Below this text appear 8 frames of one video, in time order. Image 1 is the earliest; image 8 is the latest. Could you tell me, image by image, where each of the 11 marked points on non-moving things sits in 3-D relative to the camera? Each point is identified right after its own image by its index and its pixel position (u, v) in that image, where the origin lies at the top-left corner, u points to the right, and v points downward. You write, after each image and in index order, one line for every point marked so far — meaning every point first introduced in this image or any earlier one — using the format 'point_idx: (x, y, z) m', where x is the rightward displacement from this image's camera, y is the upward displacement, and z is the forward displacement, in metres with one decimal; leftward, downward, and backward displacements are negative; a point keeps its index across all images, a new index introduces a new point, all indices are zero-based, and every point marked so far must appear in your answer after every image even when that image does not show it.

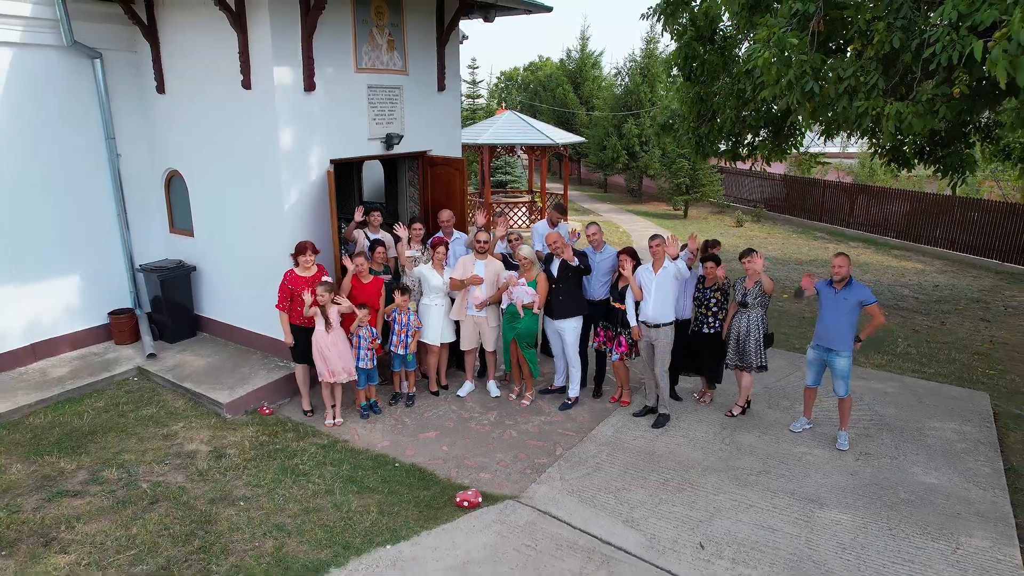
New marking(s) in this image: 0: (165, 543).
0: (-1.9, -1.4, +3.7) m
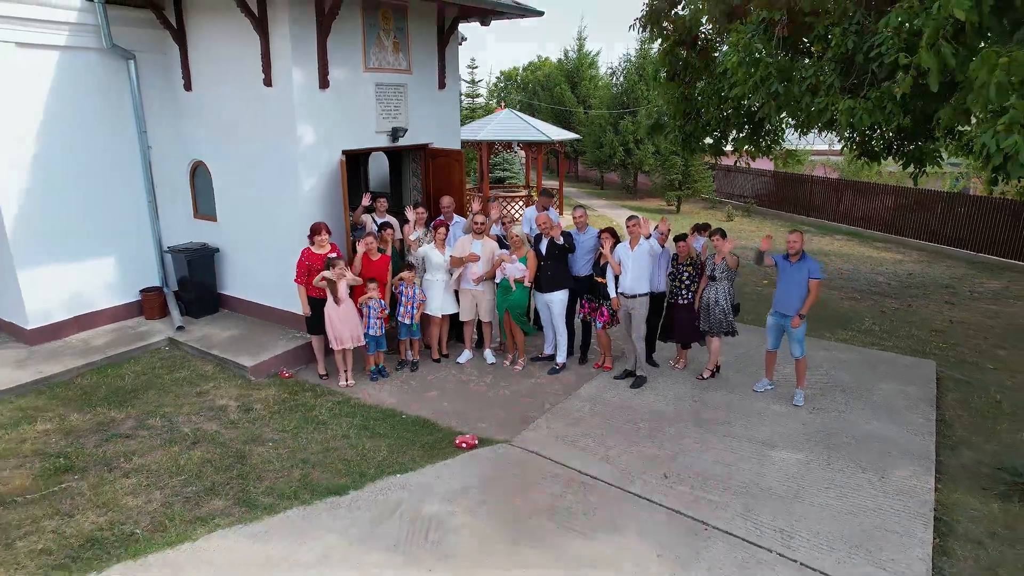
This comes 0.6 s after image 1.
0: (-1.9, -1.2, +4.4) m
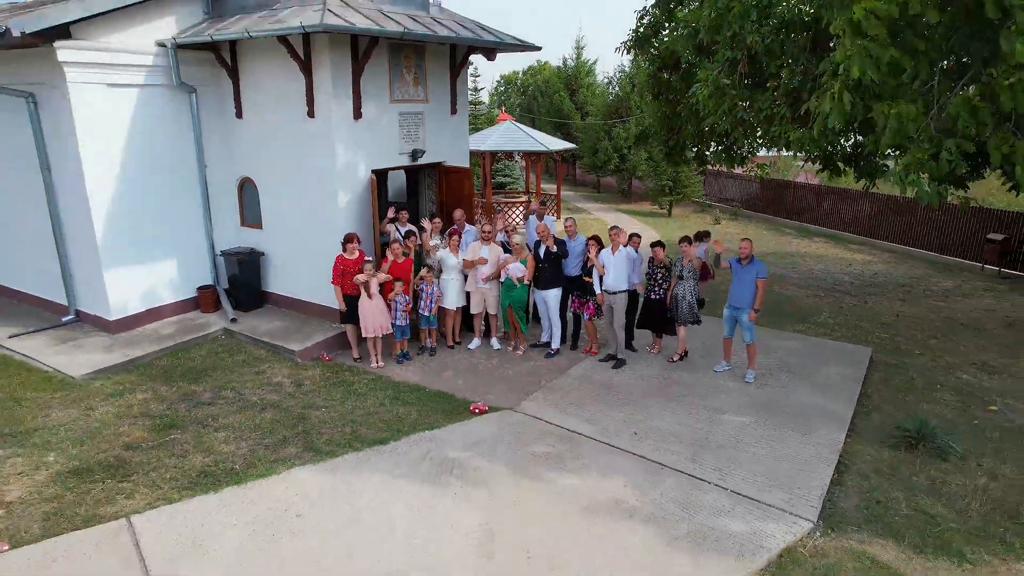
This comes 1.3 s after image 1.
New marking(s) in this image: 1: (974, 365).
0: (-1.9, -1.2, +5.6) m
1: (+5.2, -0.9, +7.6) m
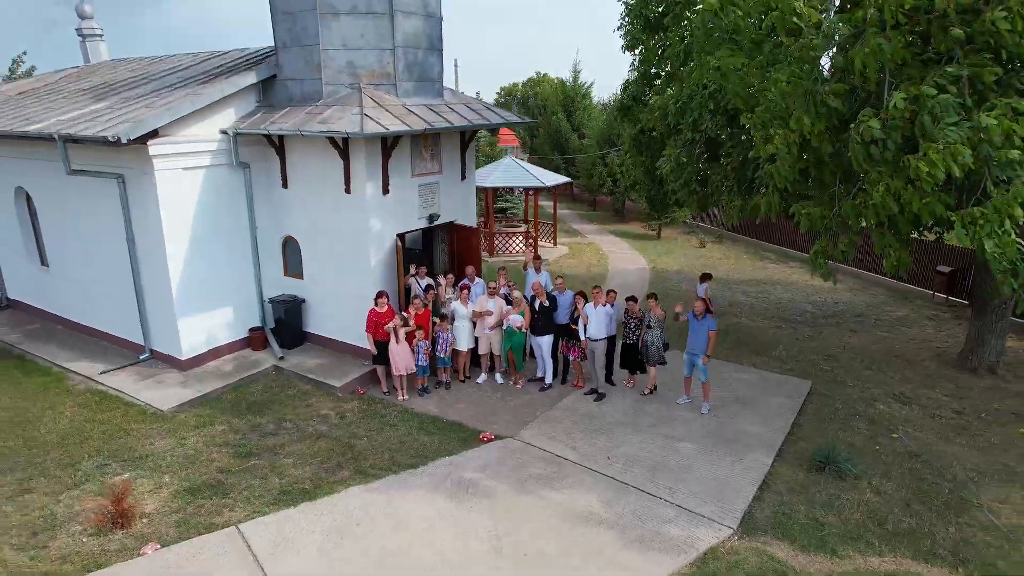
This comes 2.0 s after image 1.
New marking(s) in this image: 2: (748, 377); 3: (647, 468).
0: (-1.9, -1.8, +7.2) m
1: (+5.2, -1.6, +9.3) m
2: (+3.4, -1.3, +9.7) m
3: (+1.4, -1.9, +7.1) m
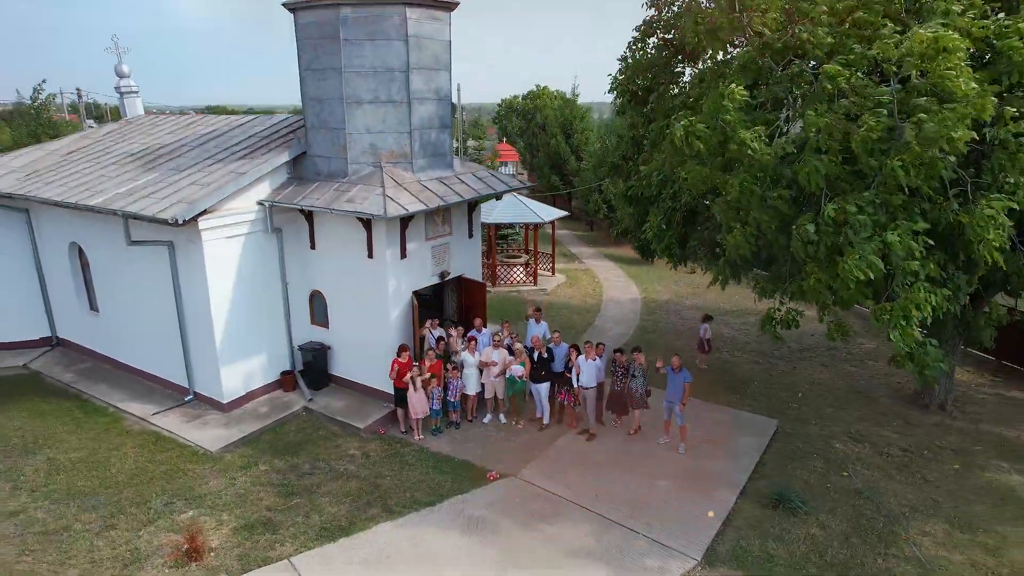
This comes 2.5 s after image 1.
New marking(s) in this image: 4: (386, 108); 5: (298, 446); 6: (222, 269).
0: (-1.9, -2.6, +8.5) m
1: (+5.3, -2.3, +10.5) m
2: (+3.4, -2.1, +10.9) m
3: (+1.5, -2.7, +8.4) m
4: (-1.9, +2.7, +10.0) m
5: (-3.1, -2.3, +9.7) m
6: (-4.3, +0.3, +10.0) m
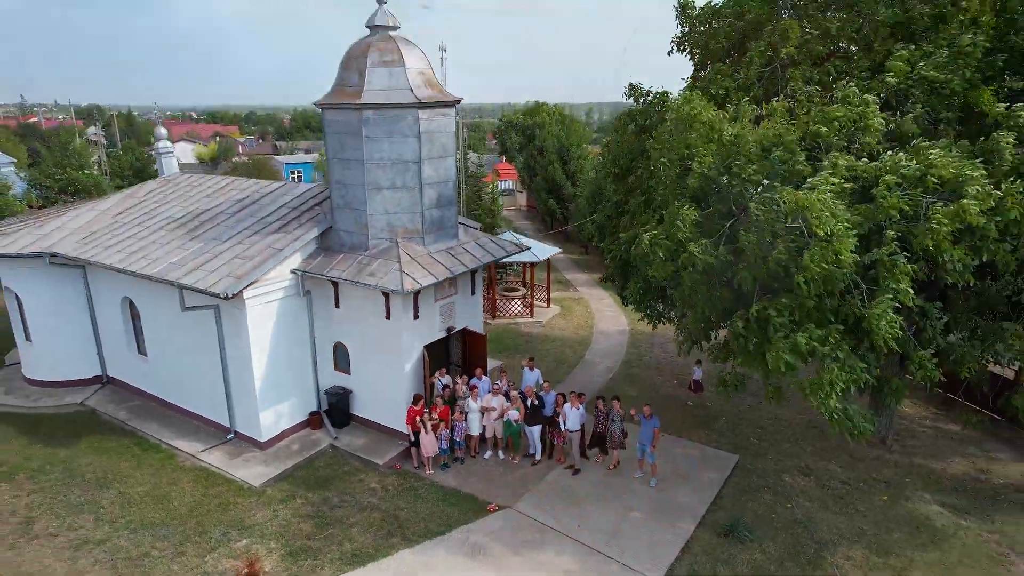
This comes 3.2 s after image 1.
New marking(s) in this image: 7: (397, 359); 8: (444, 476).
0: (-1.9, -3.6, +10.3) m
1: (+5.2, -3.3, +12.3) m
2: (+3.4, -3.1, +12.7) m
3: (+1.4, -3.7, +10.1) m
4: (-1.9, +1.7, +11.8) m
5: (-3.1, -3.3, +11.4) m
6: (-4.4, -0.7, +11.8) m
7: (-2.1, -1.3, +12.0) m
8: (-1.2, -3.3, +11.7) m
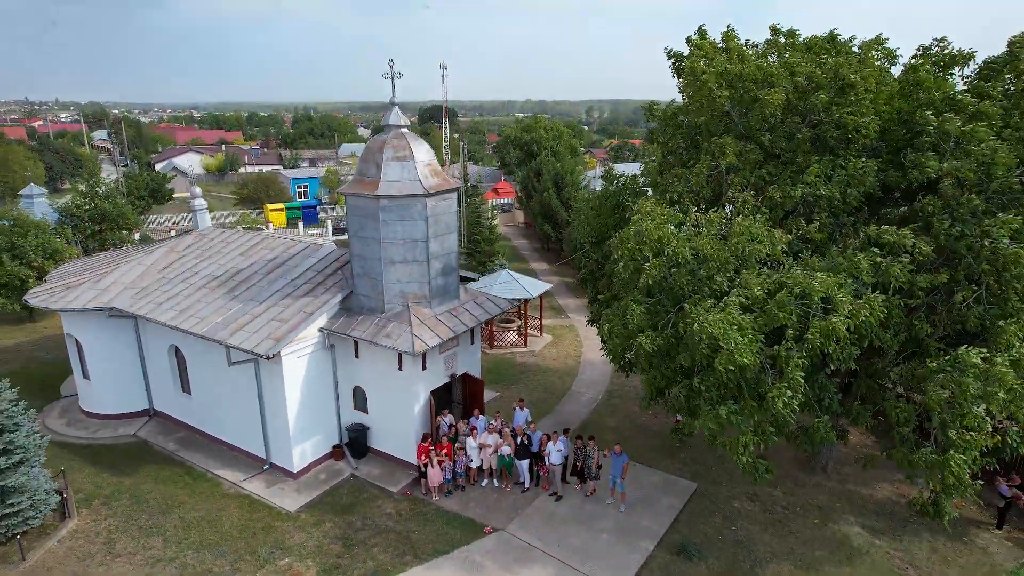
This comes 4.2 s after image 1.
0: (-2.1, -4.8, +12.5) m
1: (+5.1, -4.5, +14.5) m
2: (+3.2, -4.3, +15.0) m
3: (+1.2, -4.9, +12.4) m
4: (-2.1, +0.5, +14.0) m
5: (-3.3, -4.5, +13.7) m
6: (-4.5, -1.9, +14.1) m
7: (-2.2, -2.4, +14.3) m
8: (-1.3, -4.5, +14.0) m
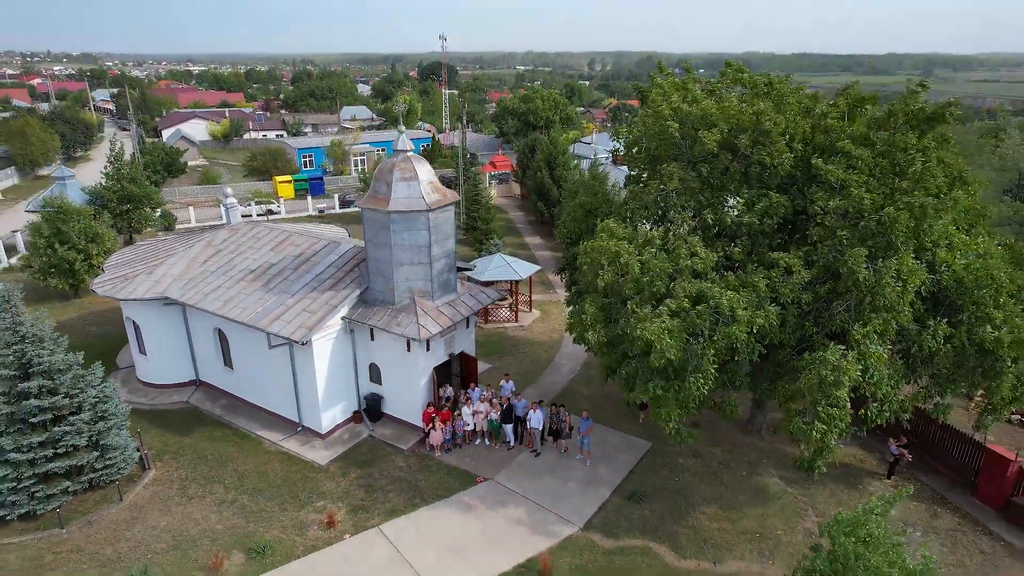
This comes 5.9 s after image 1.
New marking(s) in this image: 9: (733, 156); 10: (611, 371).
0: (-2.4, -4.8, +15.9) m
1: (+4.7, -4.4, +17.9) m
2: (+2.9, -4.1, +18.3) m
3: (+0.9, -4.9, +15.8) m
4: (-2.4, +0.6, +17.1) m
5: (-3.6, -4.4, +17.0) m
6: (-4.9, -1.8, +17.2) m
7: (-2.5, -2.3, +17.5) m
8: (-1.7, -4.4, +17.3) m
9: (+4.9, +2.9, +14.9) m
10: (+2.2, -1.9, +15.1) m
